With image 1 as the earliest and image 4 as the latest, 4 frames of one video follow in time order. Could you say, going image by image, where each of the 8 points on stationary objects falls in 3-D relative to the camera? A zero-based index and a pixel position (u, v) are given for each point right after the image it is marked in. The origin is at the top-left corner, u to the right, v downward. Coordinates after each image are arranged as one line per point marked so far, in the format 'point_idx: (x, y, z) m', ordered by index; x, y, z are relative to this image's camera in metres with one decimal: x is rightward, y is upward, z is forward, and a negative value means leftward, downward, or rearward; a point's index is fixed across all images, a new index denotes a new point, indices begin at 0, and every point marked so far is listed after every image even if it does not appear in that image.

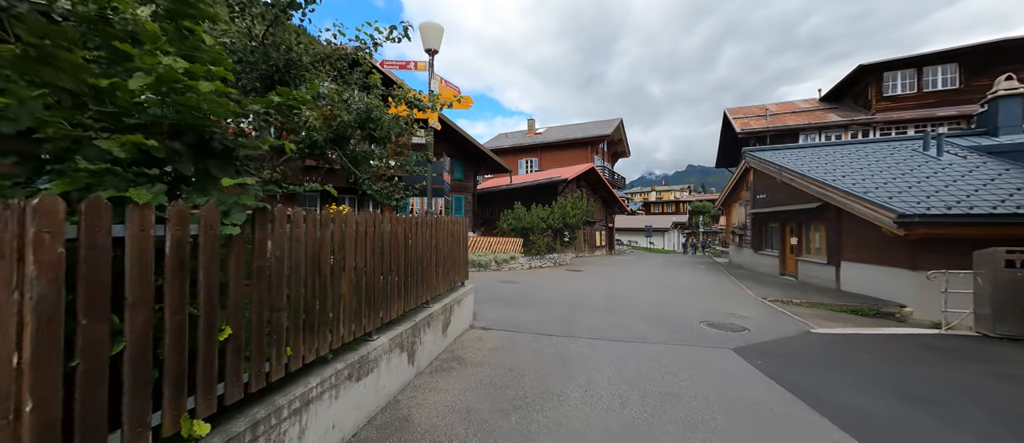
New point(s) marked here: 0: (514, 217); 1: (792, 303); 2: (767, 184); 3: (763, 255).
0: (+0.1, +0.2, +17.2) m
1: (+8.2, -2.4, +10.1) m
2: (+12.0, +1.7, +16.1) m
3: (+12.4, -1.7, +16.9) m
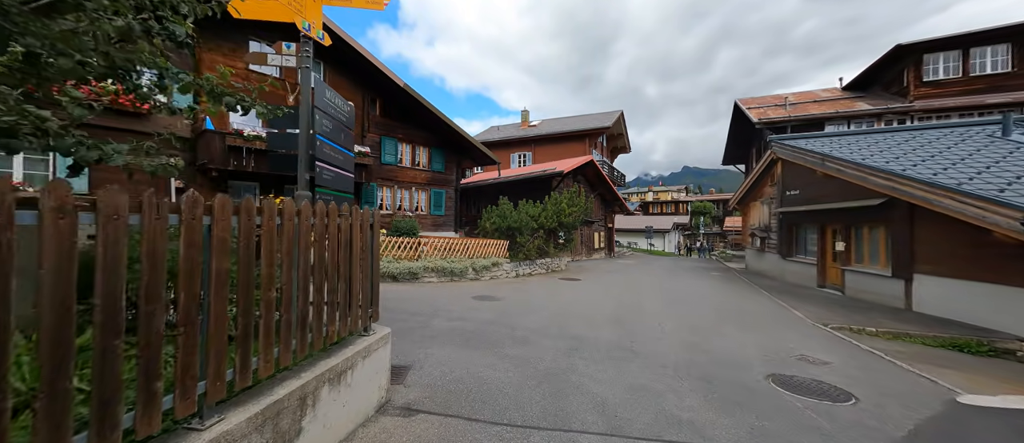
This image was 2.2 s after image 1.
0: (-0.6, +0.3, +14.4) m
1: (+7.6, -2.4, +7.4) m
2: (+11.4, +1.7, +13.5) m
3: (+11.7, -1.7, +14.3) m
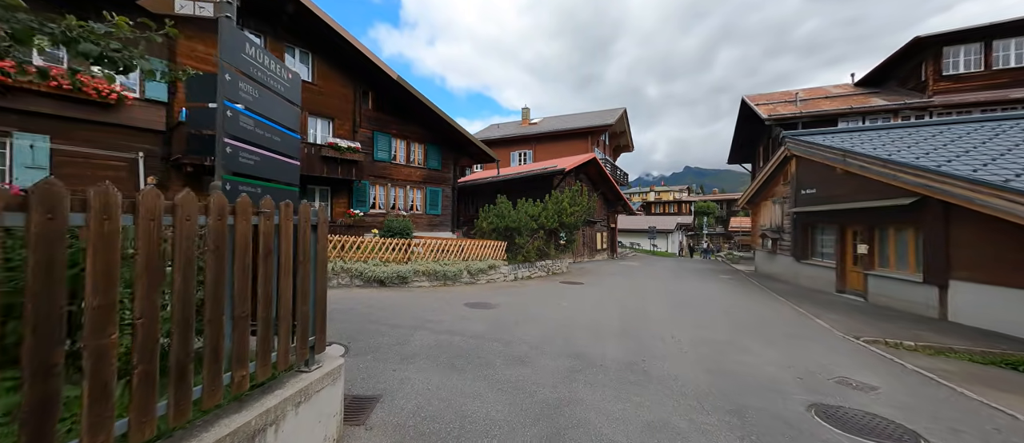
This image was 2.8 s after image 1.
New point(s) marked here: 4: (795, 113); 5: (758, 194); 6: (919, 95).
0: (-0.6, +0.3, +13.6) m
1: (+7.5, -2.5, +6.6) m
2: (+11.3, +1.7, +12.6) m
3: (+11.6, -1.8, +13.5) m
4: (+16.0, +6.1, +19.4) m
5: (+13.2, +1.5, +18.5) m
6: (+22.0, +6.8, +18.5) m
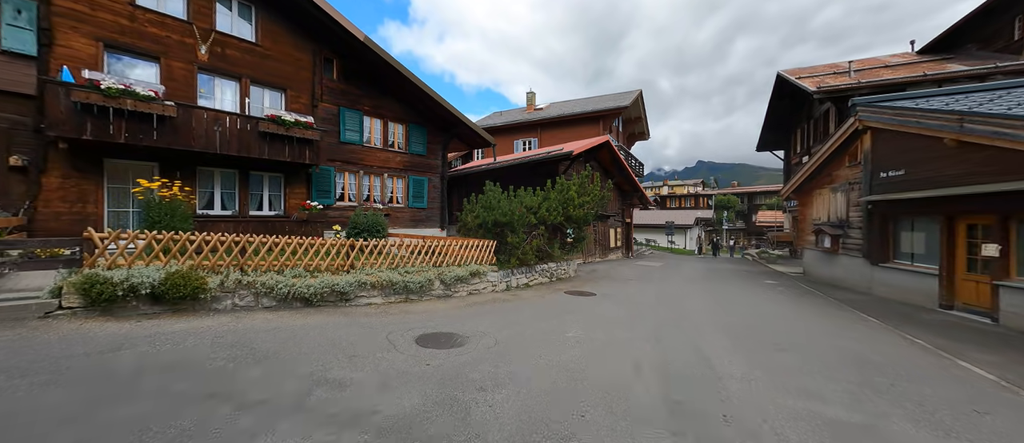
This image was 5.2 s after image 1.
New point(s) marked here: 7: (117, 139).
0: (-0.8, +0.5, +10.8) m
1: (+7.1, -2.3, +3.6) m
2: (+11.1, +1.9, +9.5) m
3: (+11.4, -1.5, +10.3) m
4: (+15.9, +6.5, +16.0) m
5: (+13.1, +1.8, +15.3) m
6: (+21.8, +7.2, +15.0) m
7: (-9.0, +1.9, +7.8) m
